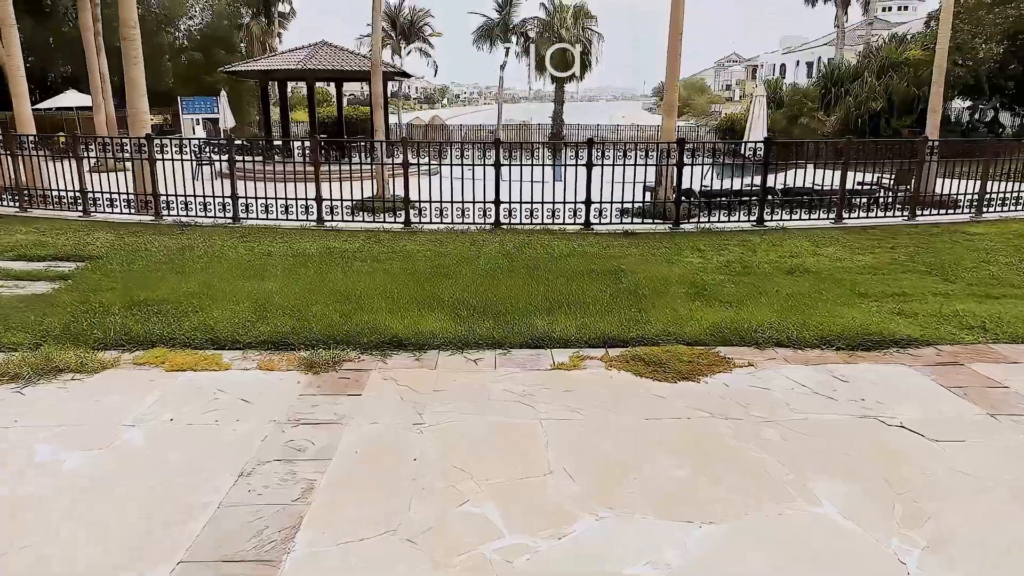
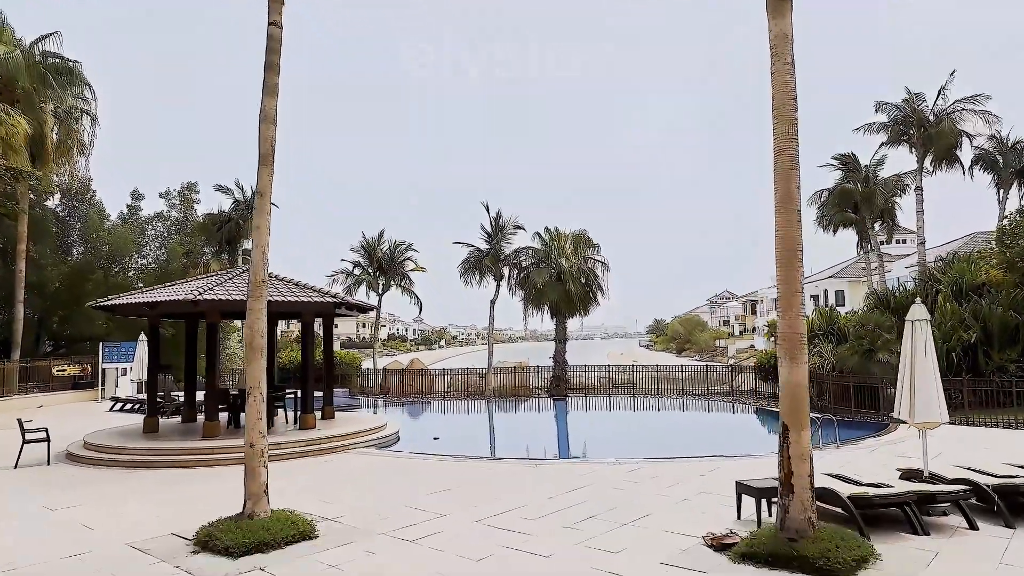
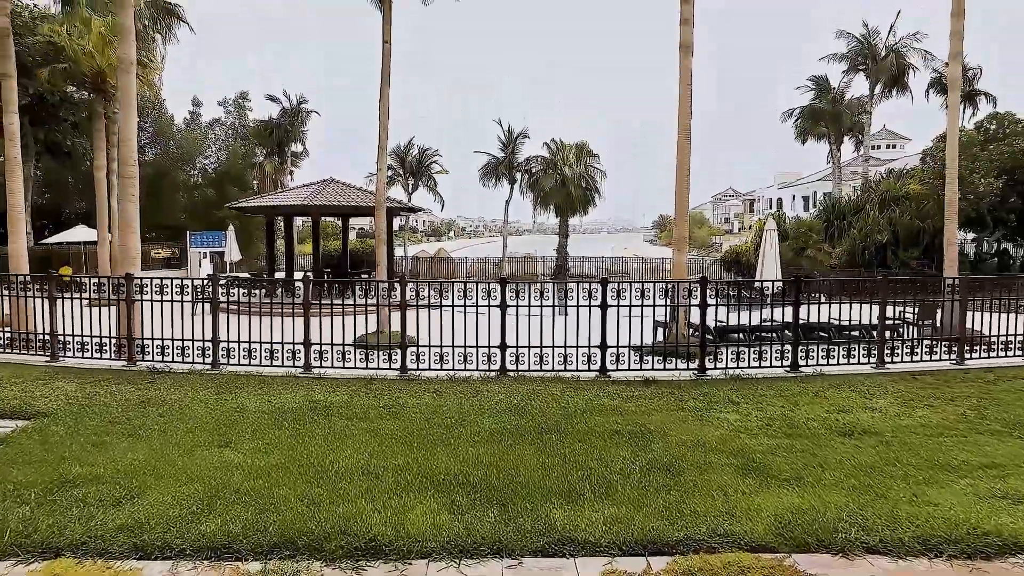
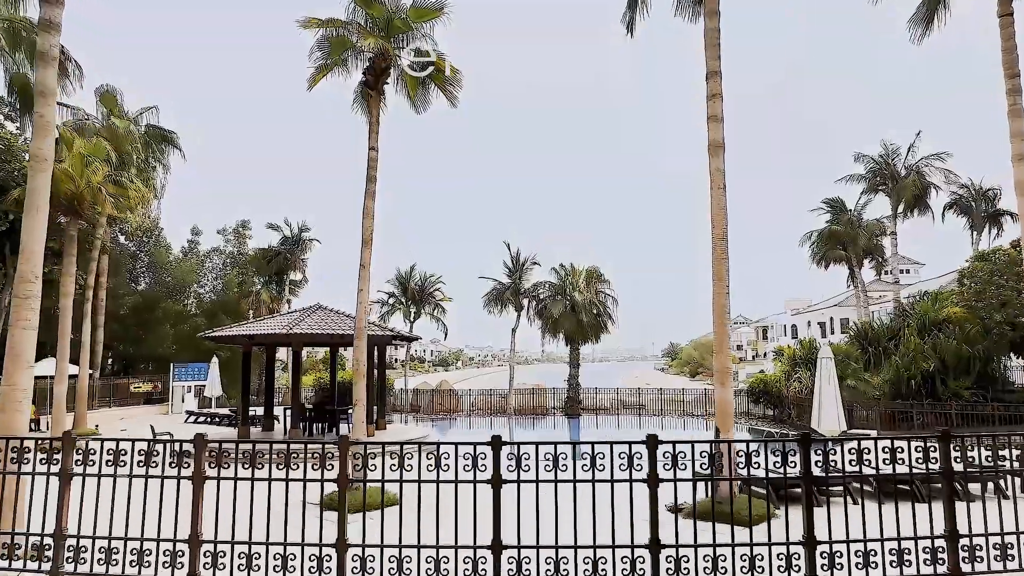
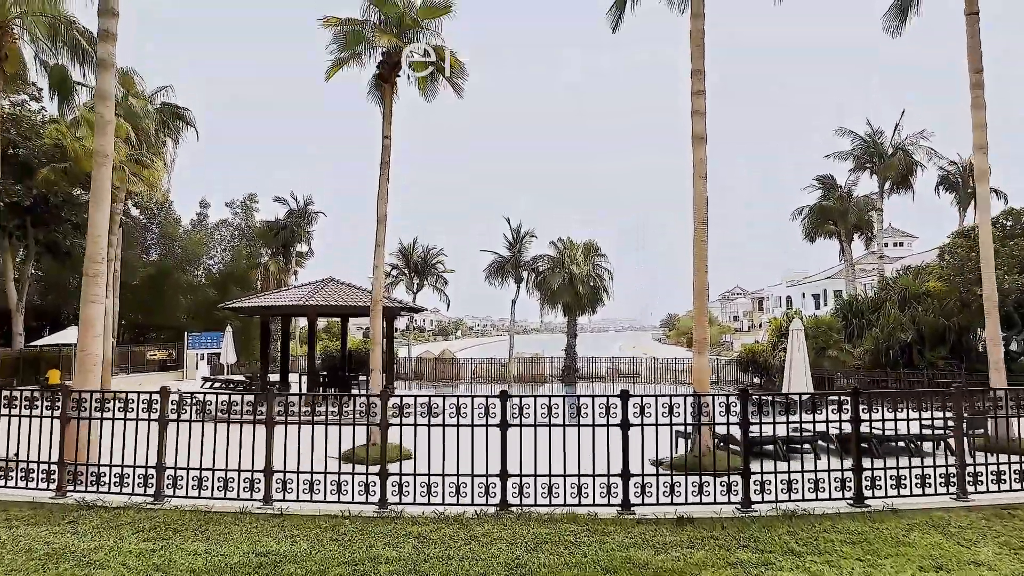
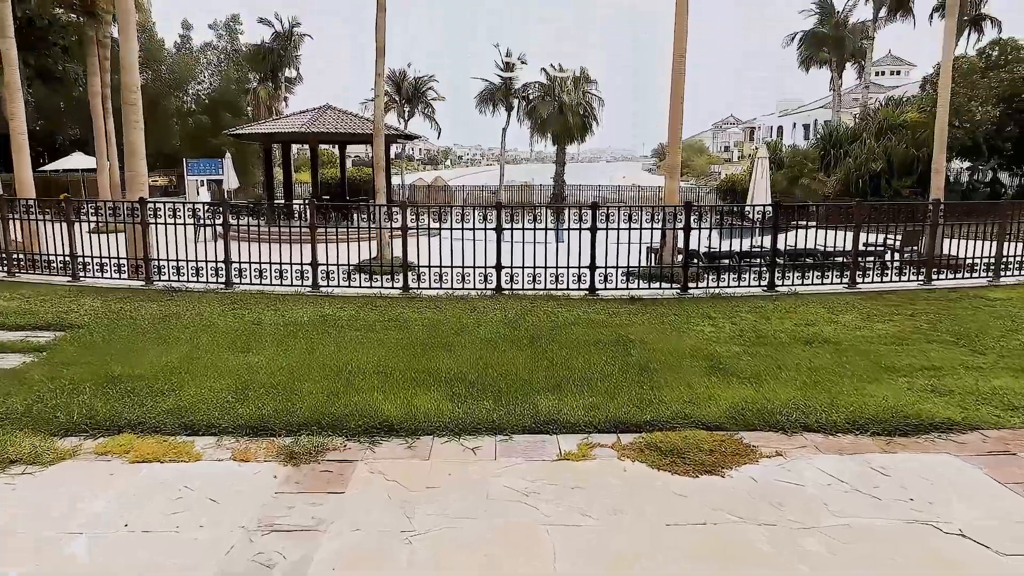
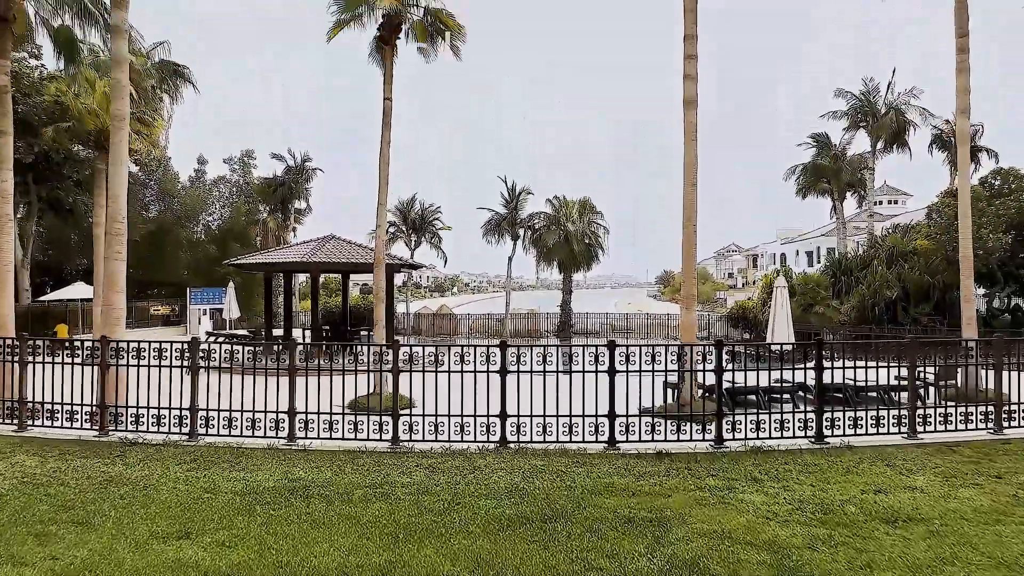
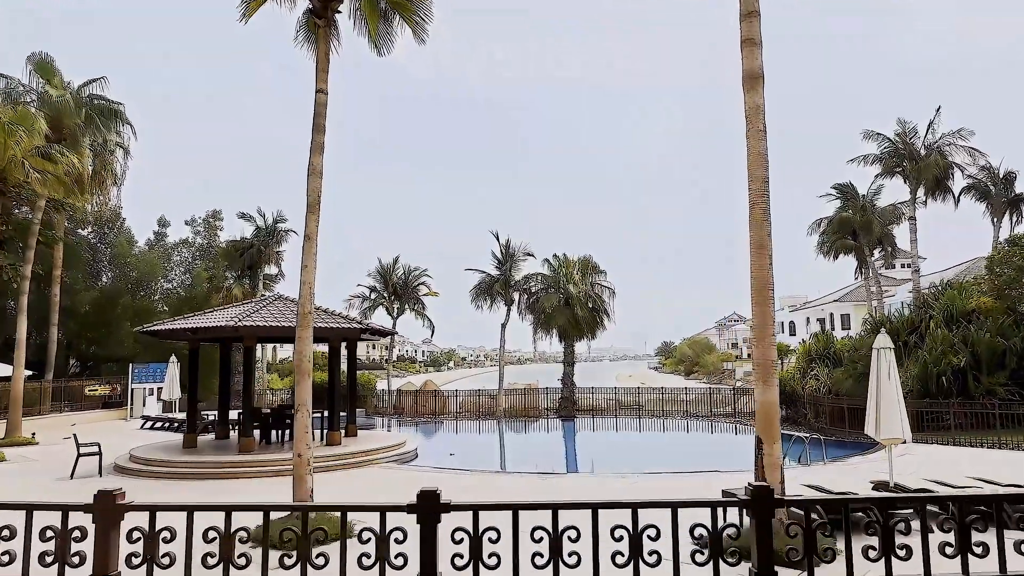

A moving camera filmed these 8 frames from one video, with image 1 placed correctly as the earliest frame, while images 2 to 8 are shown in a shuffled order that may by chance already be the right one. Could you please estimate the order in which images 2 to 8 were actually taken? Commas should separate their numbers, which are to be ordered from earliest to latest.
6, 3, 7, 5, 4, 8, 2
